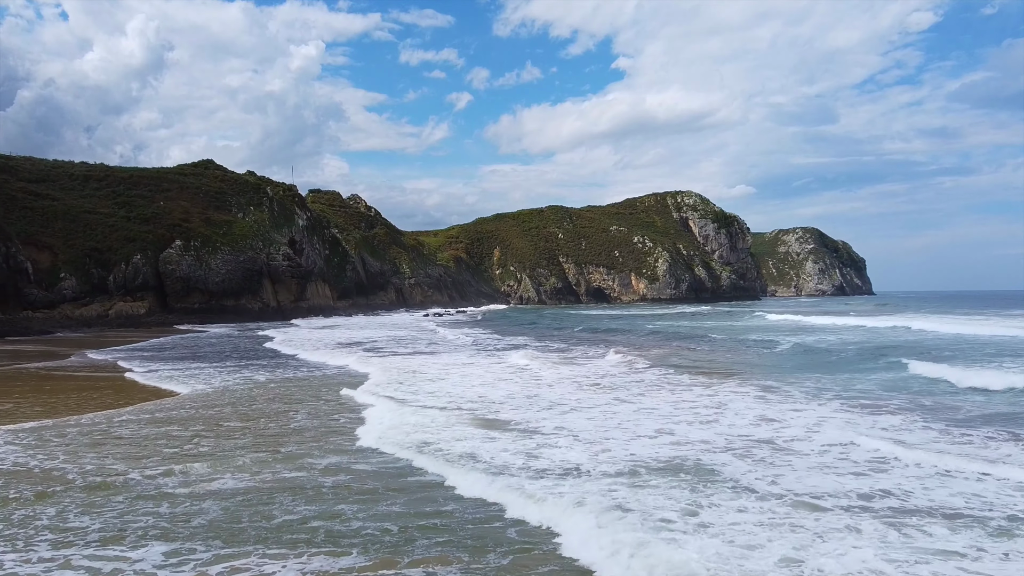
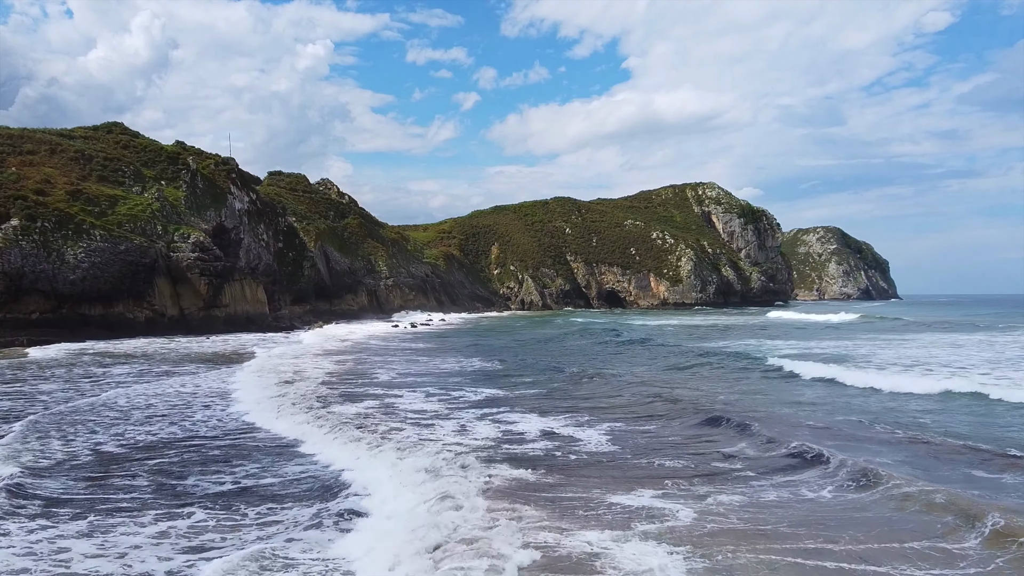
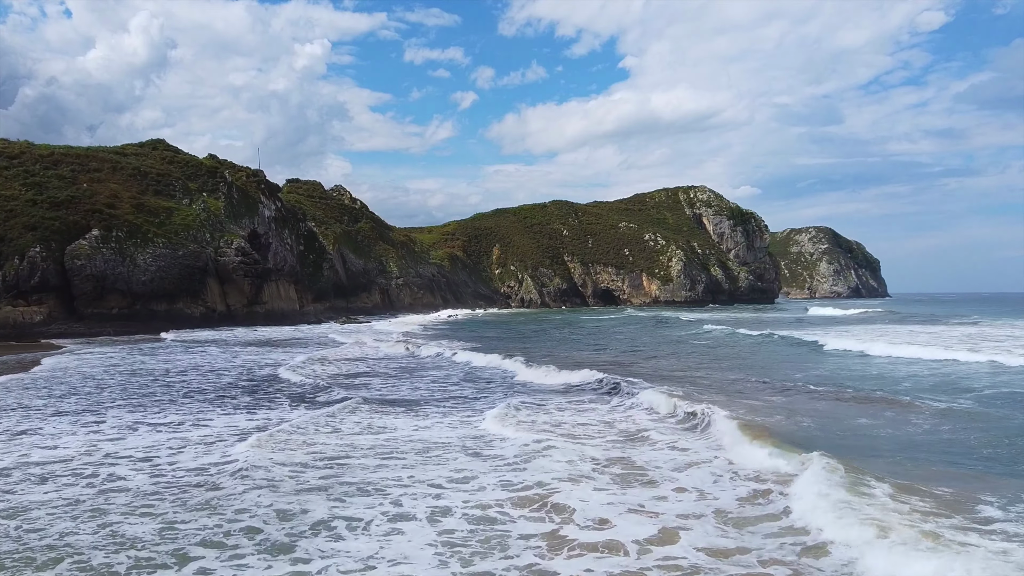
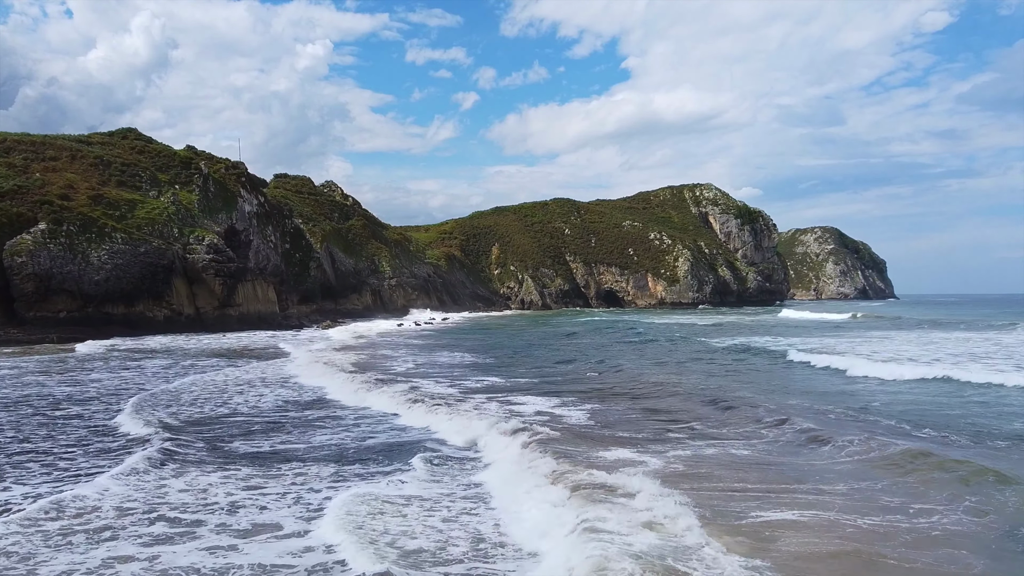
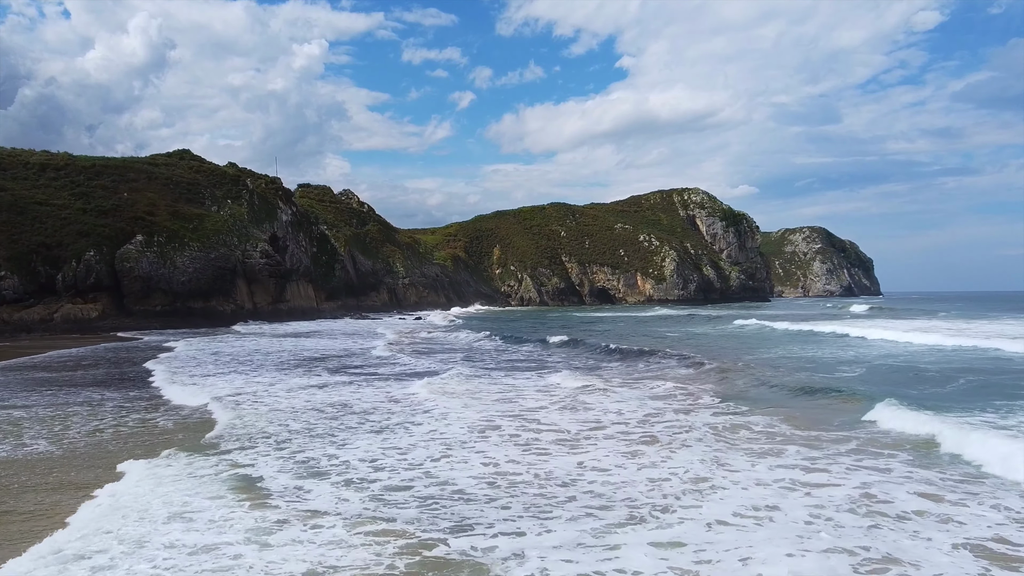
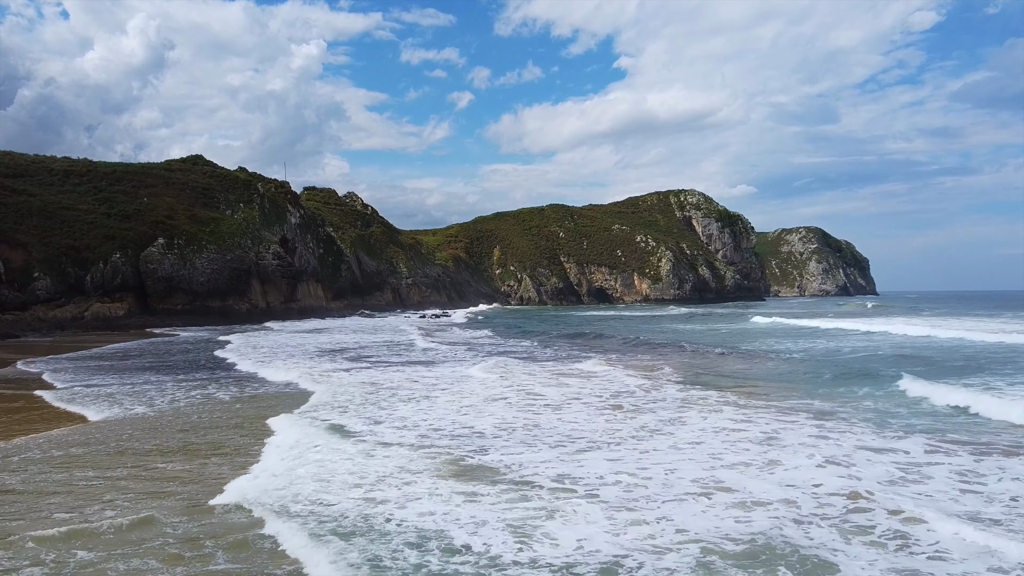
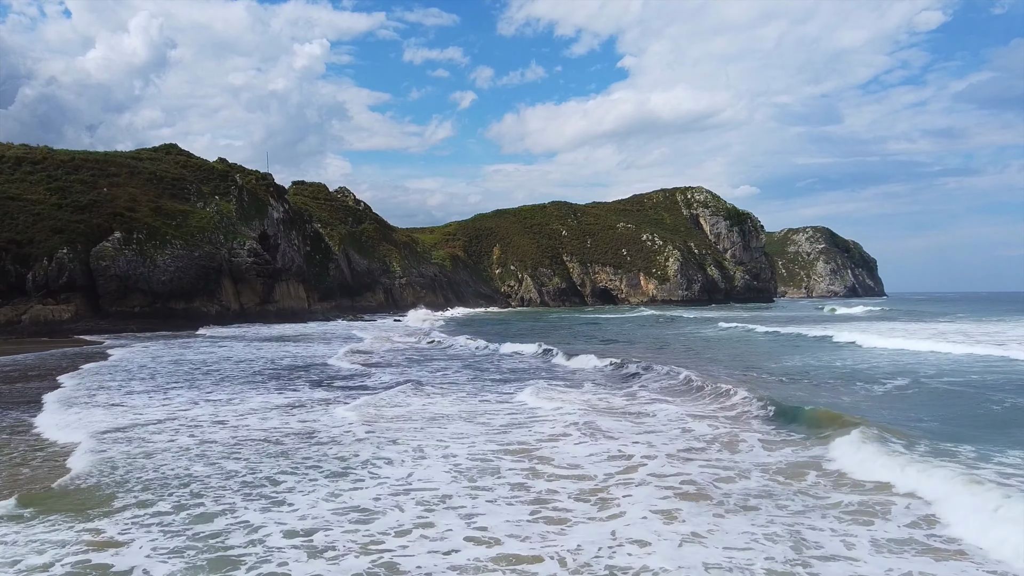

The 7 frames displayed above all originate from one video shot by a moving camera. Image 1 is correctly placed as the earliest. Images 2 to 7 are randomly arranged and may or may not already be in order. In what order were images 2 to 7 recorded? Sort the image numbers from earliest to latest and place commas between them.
6, 5, 7, 3, 4, 2
